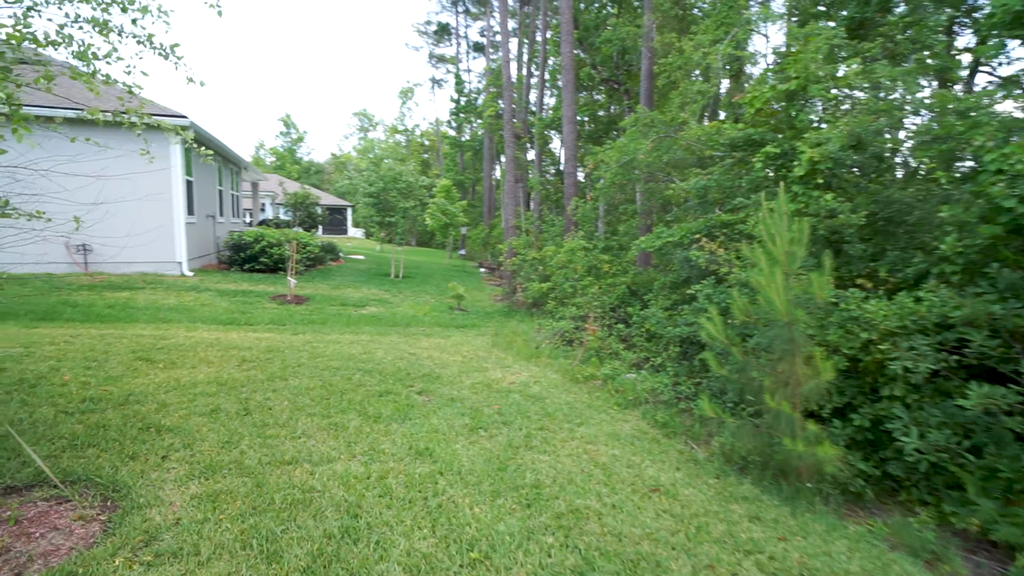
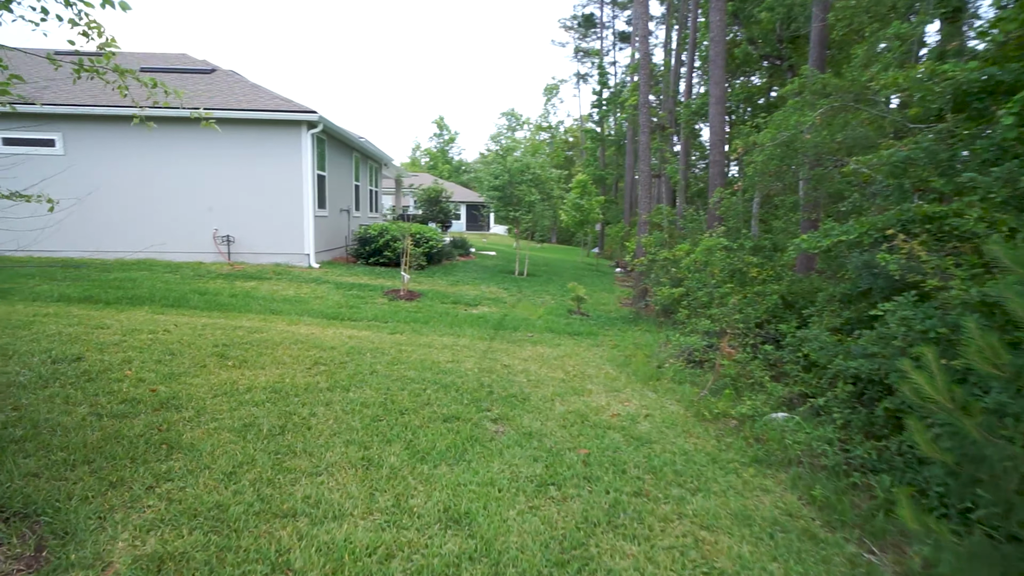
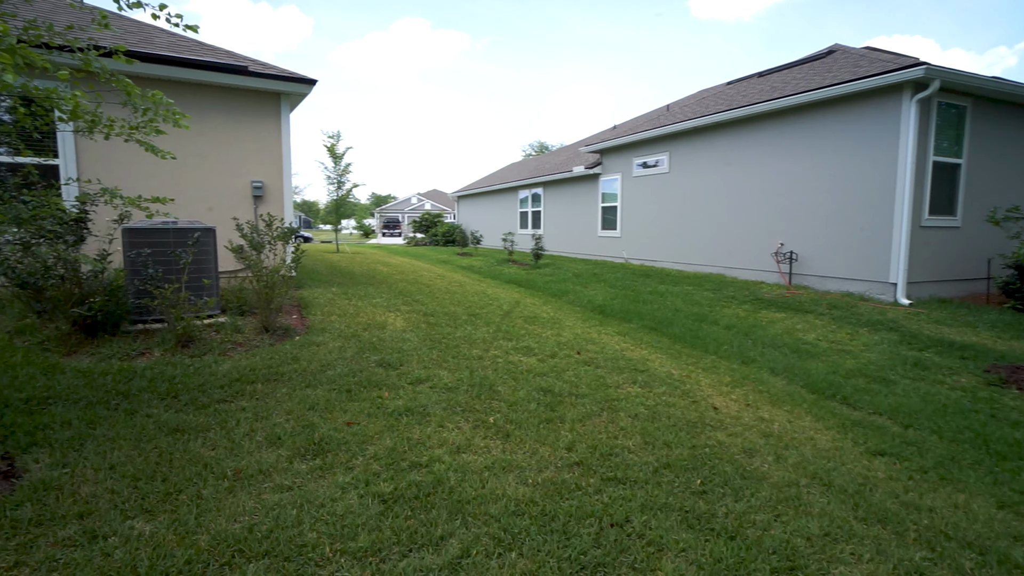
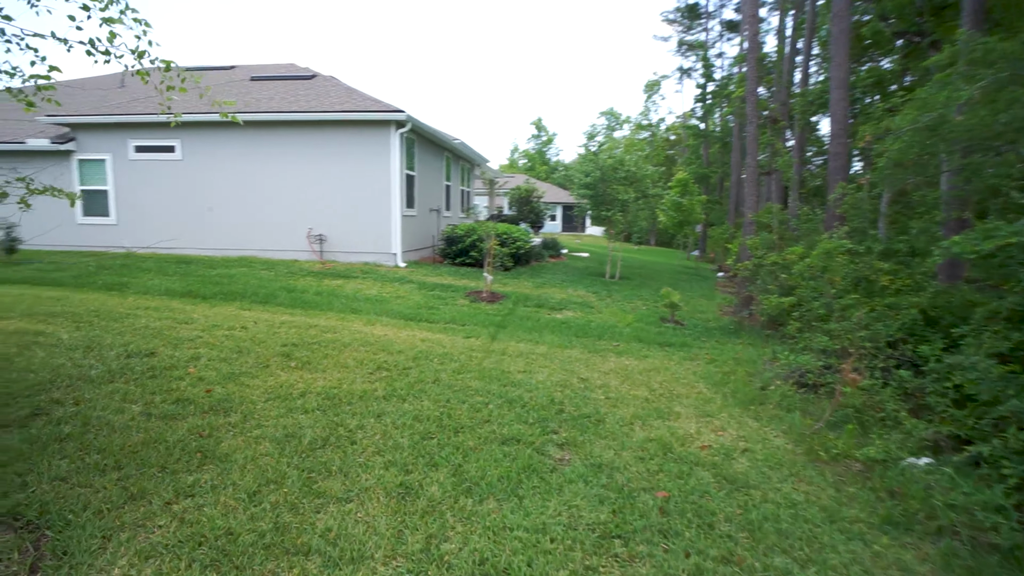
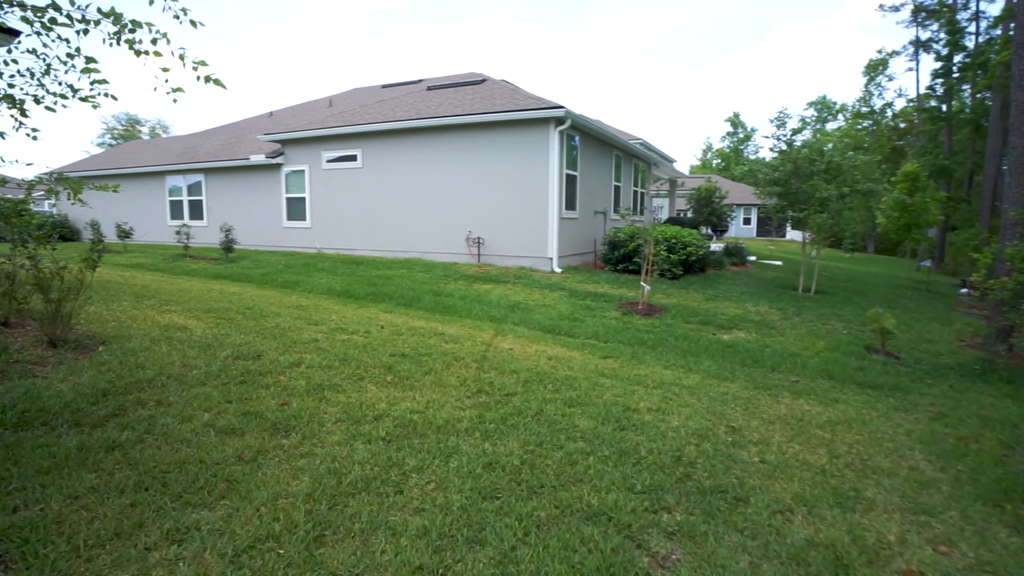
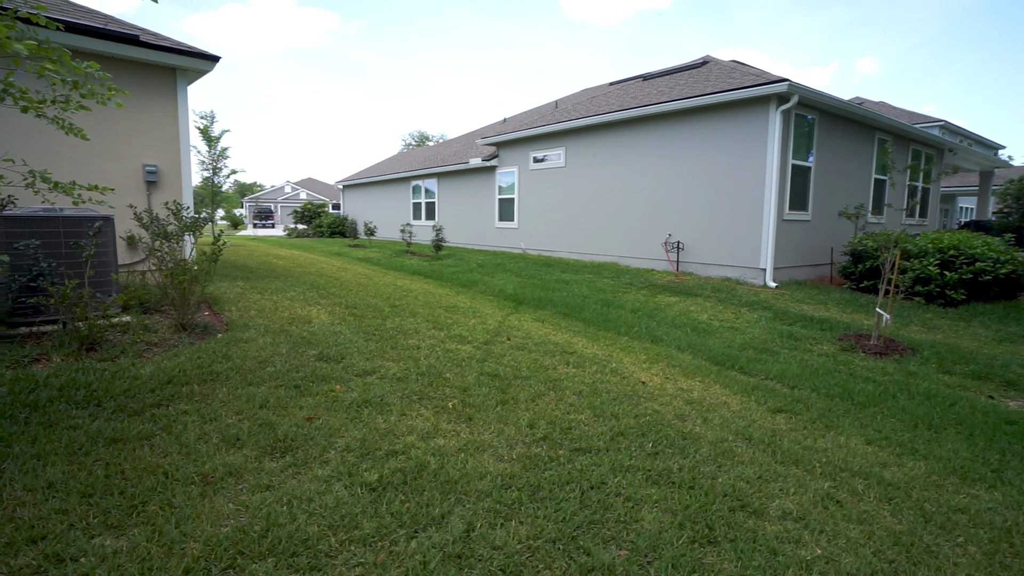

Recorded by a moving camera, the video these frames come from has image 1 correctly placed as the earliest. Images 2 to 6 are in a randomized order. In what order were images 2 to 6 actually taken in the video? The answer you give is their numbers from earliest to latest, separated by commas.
2, 4, 5, 6, 3
